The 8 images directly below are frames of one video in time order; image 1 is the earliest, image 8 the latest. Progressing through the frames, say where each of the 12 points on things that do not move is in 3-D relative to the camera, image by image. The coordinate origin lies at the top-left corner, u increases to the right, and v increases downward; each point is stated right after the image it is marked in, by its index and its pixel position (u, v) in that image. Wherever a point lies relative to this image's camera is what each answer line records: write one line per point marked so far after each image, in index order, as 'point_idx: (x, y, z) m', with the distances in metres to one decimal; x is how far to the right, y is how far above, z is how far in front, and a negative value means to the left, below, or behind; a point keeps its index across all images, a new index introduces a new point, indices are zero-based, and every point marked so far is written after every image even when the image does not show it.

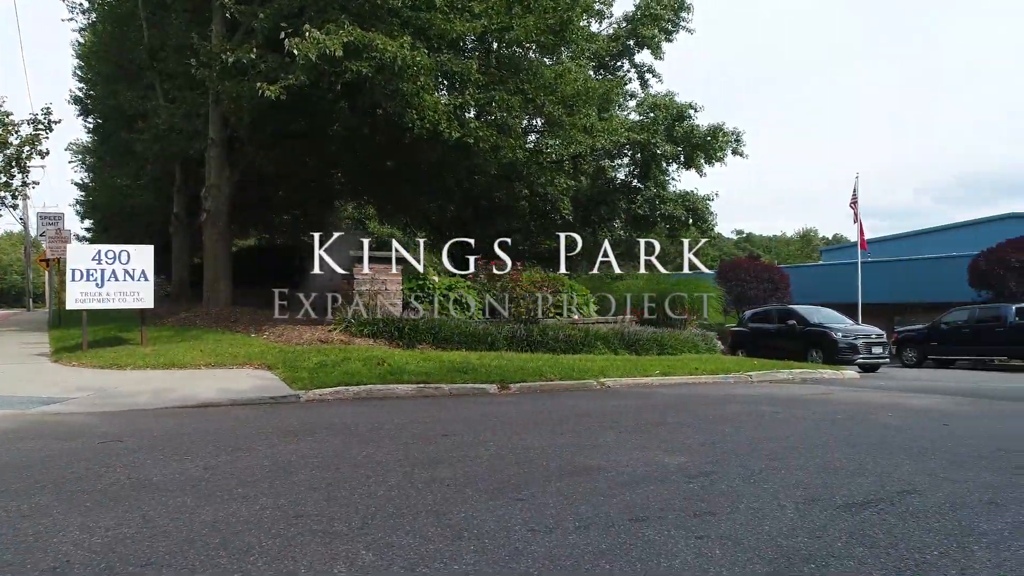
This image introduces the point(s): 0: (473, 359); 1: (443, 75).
0: (-0.7, -1.3, +12.7) m
1: (-1.5, +4.8, +16.1) m
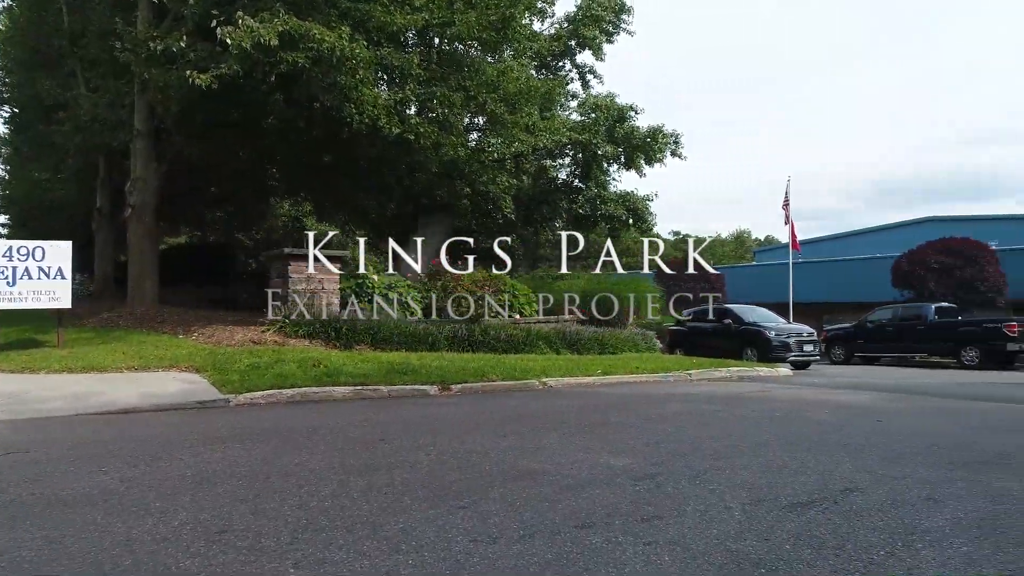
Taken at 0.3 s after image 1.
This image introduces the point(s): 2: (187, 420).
0: (-1.7, -1.2, +12.4) m
1: (-2.8, +4.8, +15.7) m
2: (-3.4, -1.4, +7.6) m
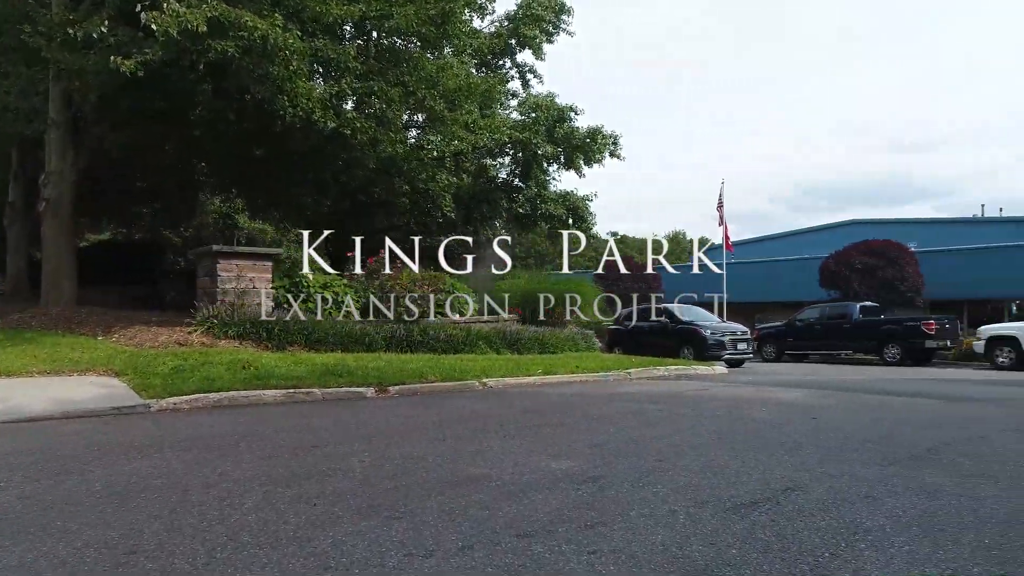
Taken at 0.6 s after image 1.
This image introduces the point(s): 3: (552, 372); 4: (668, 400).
0: (-2.7, -1.2, +12.0) m
1: (-4.1, +4.8, +15.2) m
2: (-4.1, -1.4, +7.1) m
3: (+0.7, -1.5, +13.0) m
4: (+2.0, -1.4, +9.1) m
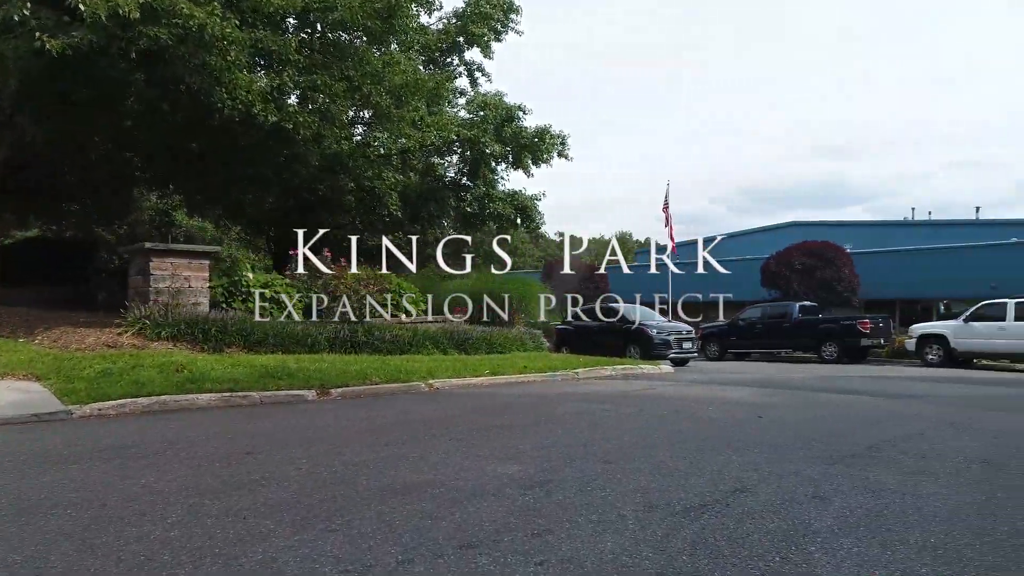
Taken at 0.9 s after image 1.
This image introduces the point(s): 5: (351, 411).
0: (-3.6, -1.2, +11.6) m
1: (-5.2, +4.8, +14.7) m
2: (-4.6, -1.4, +6.6) m
3: (-0.2, -1.5, +12.8) m
4: (+1.3, -1.4, +9.0) m
5: (-1.9, -1.4, +8.4) m
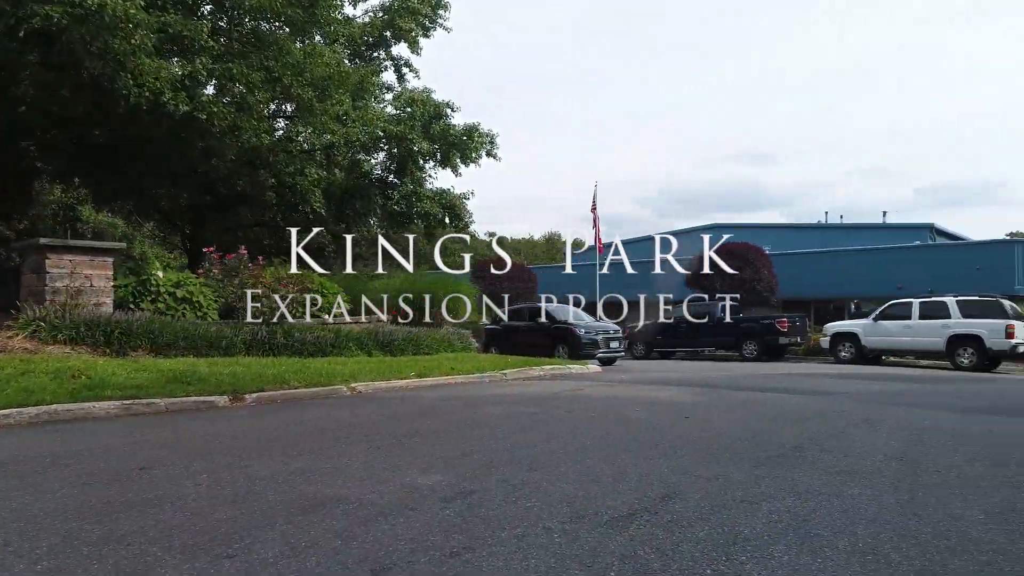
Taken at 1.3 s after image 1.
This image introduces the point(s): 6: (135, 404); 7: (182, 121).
0: (-4.7, -1.2, +11.0) m
1: (-6.6, +4.8, +13.9) m
2: (-5.2, -1.4, +5.9) m
3: (-1.5, -1.5, +12.5) m
4: (+0.4, -1.4, +8.8) m
5: (-2.8, -1.4, +8.0) m
6: (-4.5, -1.4, +8.6) m
7: (-6.7, +3.4, +14.7) m
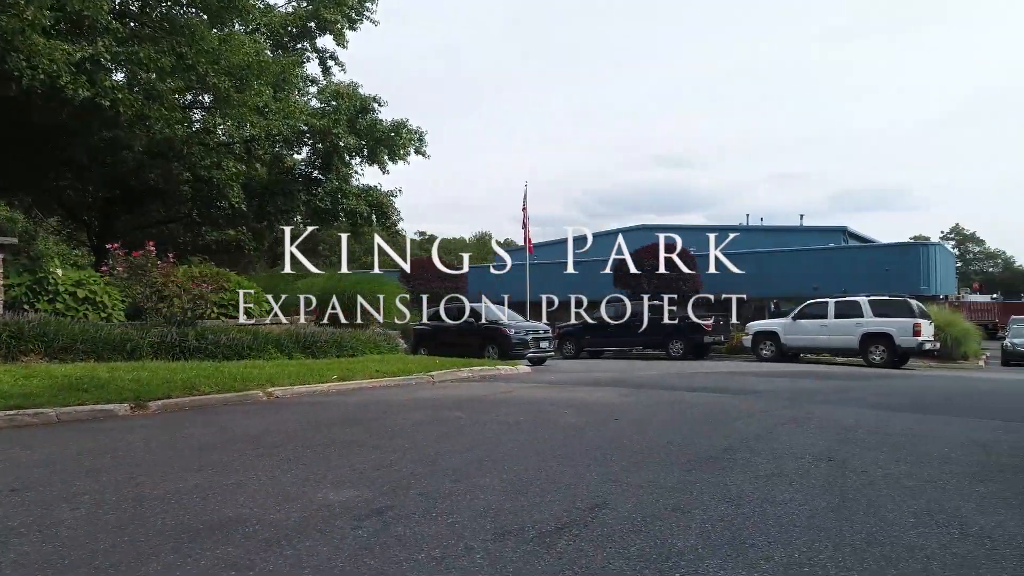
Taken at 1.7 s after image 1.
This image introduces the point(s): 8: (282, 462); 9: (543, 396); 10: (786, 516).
0: (-5.8, -1.2, +10.2) m
1: (-8.0, +4.9, +12.9) m
2: (-5.8, -1.3, +5.0) m
3: (-2.7, -1.5, +12.0) m
4: (-0.5, -1.4, +8.5) m
5: (-3.5, -1.4, +7.4) m
6: (-5.4, -1.4, +7.9) m
7: (-8.2, +3.4, +13.6) m
8: (-1.7, -1.3, +5.3) m
9: (+0.4, -1.5, +9.8) m
10: (+1.5, -1.3, +4.0) m
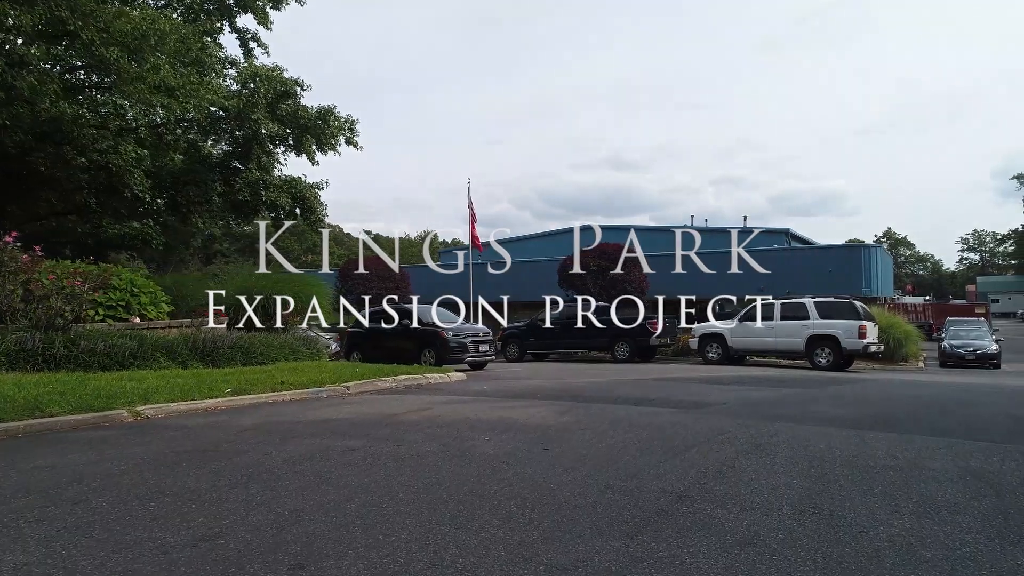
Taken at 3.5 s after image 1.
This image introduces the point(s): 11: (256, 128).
0: (-6.8, -1.2, +8.3) m
1: (-9.1, +4.9, +10.8) m
2: (-6.4, -1.3, +3.1) m
3: (-3.9, -1.5, +10.3) m
4: (-1.4, -1.4, +7.0) m
5: (-4.3, -1.4, +5.6) m
6: (-6.2, -1.4, +6.0) m
7: (-9.4, +3.4, +11.6) m
8: (-2.3, -1.3, +3.8) m
9: (-0.6, -1.5, +8.4) m
10: (+1.0, -1.3, +2.7) m
11: (-7.2, +4.5, +20.0) m
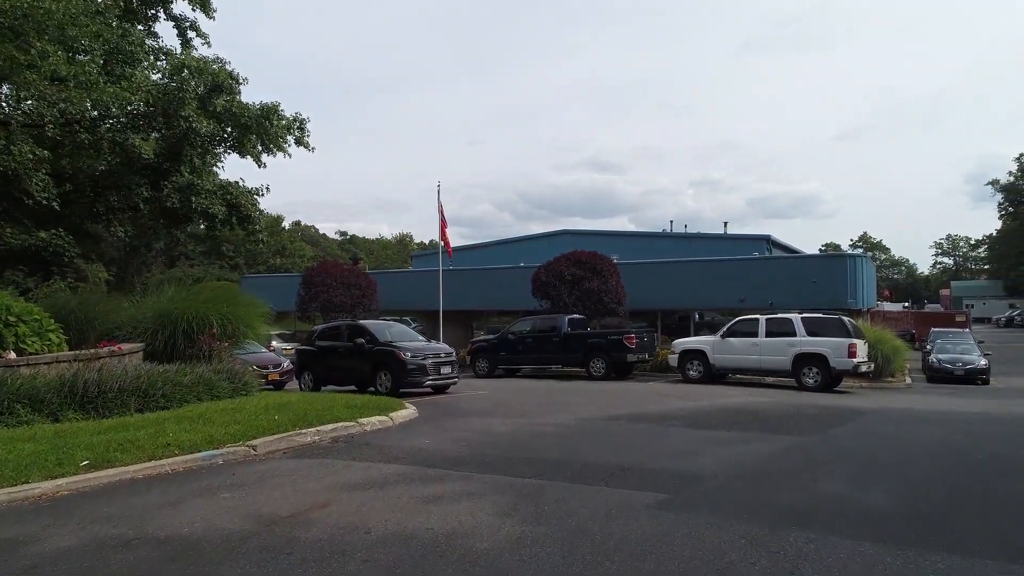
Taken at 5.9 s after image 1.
0: (-7.4, -1.6, +5.9) m
1: (-9.8, +4.4, +8.4) m
2: (-6.9, -1.8, +0.8) m
3: (-4.6, -2.0, +8.1) m
4: (-2.0, -1.9, +4.8) m
5: (-4.9, -1.9, +3.4) m
6: (-6.8, -1.8, +3.7) m
7: (-10.1, +3.0, +9.2) m
8: (-2.9, -1.8, +1.5) m
9: (-1.2, -2.0, +6.2) m
10: (+0.5, -1.8, +0.6) m
11: (-8.2, +4.0, +17.7) m
